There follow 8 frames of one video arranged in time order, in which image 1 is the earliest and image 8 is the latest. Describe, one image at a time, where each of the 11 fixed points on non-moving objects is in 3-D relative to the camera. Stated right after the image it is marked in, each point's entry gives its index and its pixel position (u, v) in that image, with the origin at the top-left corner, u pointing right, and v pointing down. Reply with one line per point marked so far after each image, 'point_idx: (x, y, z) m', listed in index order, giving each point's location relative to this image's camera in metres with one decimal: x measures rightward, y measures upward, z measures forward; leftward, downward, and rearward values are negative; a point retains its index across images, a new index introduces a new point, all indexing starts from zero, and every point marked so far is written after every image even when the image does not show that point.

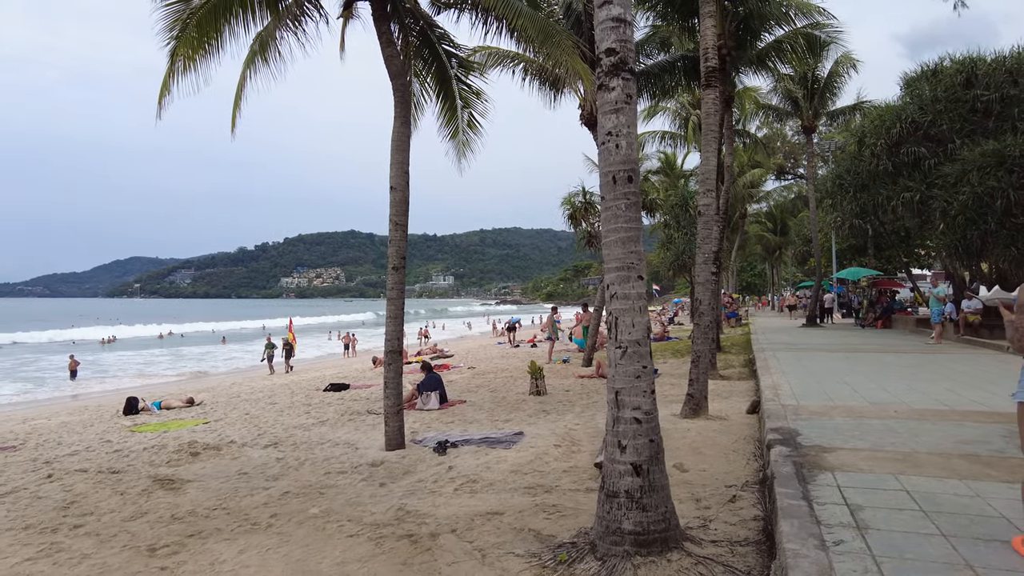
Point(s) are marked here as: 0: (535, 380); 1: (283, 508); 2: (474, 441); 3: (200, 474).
0: (+0.4, -1.6, +11.1) m
1: (-1.9, -1.8, +5.3) m
2: (-0.4, -1.8, +7.5) m
3: (-3.1, -1.9, +6.5) m
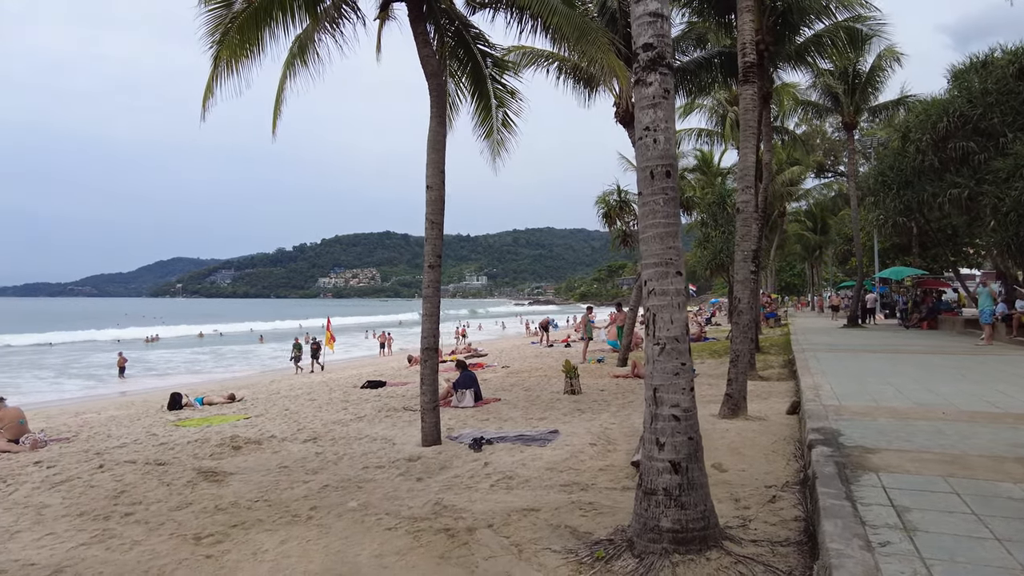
0: (+1.0, -1.6, +11.1) m
1: (-1.6, -1.8, +5.4) m
2: (0.0, -1.8, +7.5) m
3: (-2.8, -1.8, +6.7) m
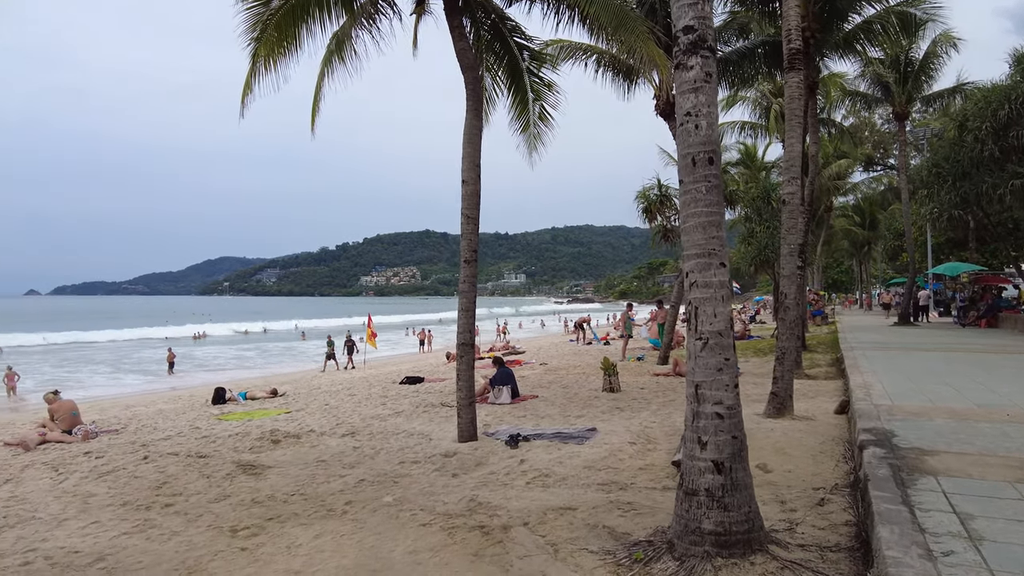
0: (+1.6, -1.5, +10.9) m
1: (-1.3, -1.7, +5.4) m
2: (+0.4, -1.7, +7.4) m
3: (-2.4, -1.8, +6.7) m
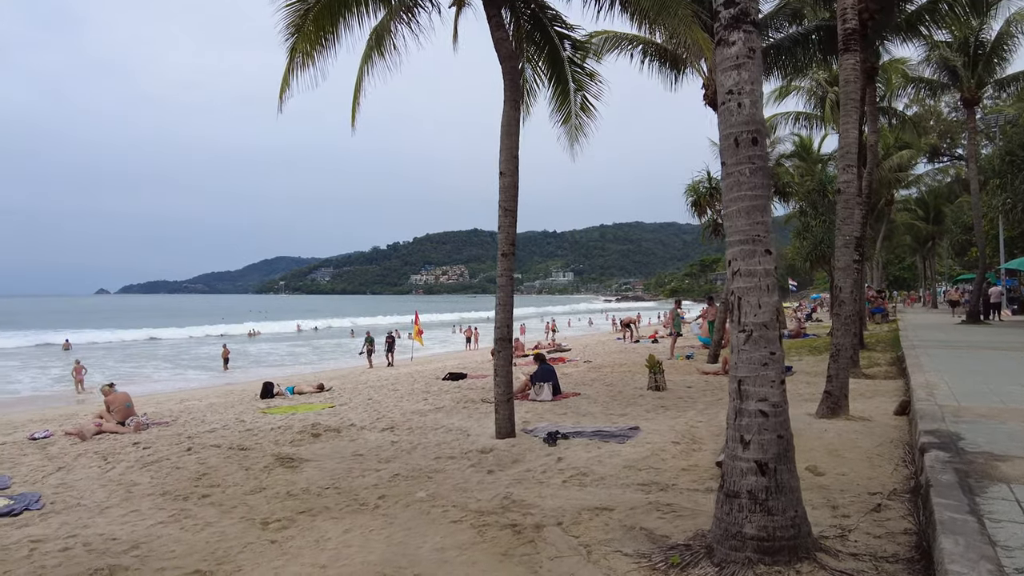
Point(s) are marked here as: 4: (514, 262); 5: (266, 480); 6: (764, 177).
0: (+2.3, -1.4, +10.6) m
1: (-1.0, -1.7, +5.3) m
2: (+0.8, -1.6, +7.2) m
3: (-2.0, -1.7, +6.7) m
4: (0.0, +0.3, +7.1) m
5: (-2.2, -1.7, +5.8) m
6: (+1.4, +0.6, +3.7) m
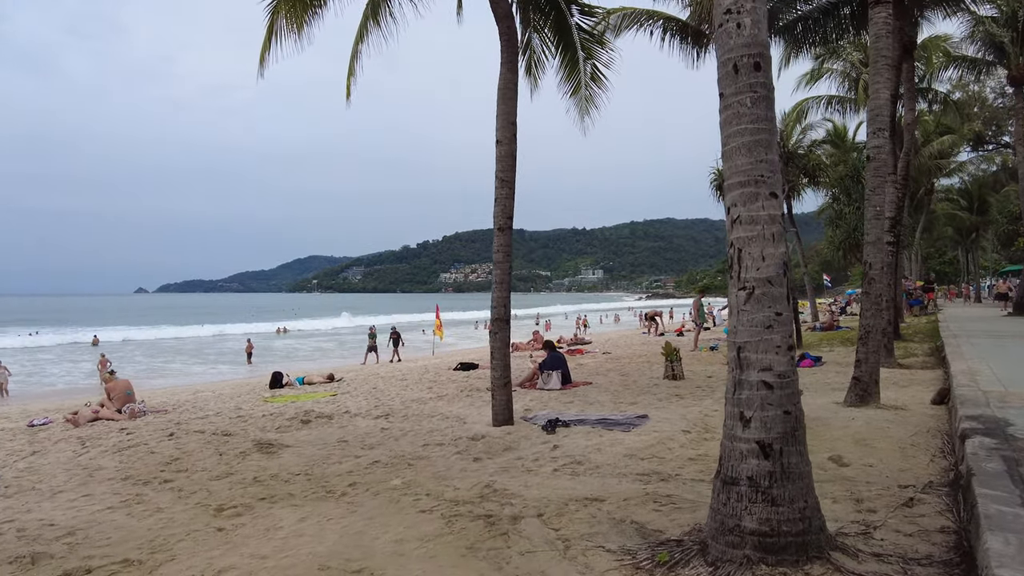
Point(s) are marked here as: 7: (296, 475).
0: (+2.4, -1.1, +10.0) m
1: (-1.1, -1.4, +4.9) m
2: (+0.8, -1.4, +6.7) m
3: (-2.1, -1.5, +6.3) m
4: (0.0, +0.5, +6.6) m
5: (-2.3, -1.5, +5.4) m
6: (+1.2, +0.9, +3.1) m
7: (-1.7, -1.4, +5.0) m
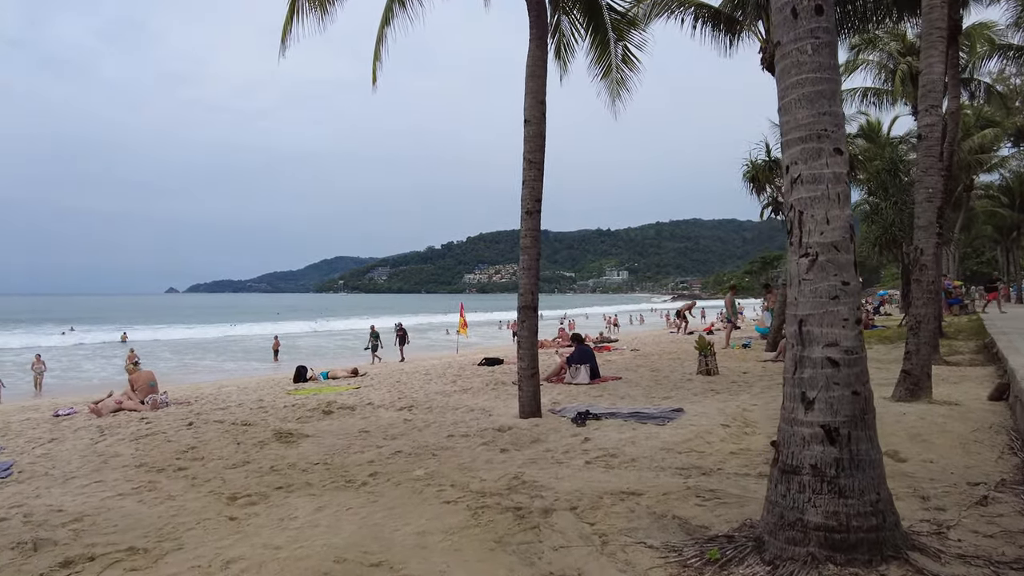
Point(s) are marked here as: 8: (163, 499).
0: (+2.8, -1.0, +9.6) m
1: (-0.9, -1.3, +4.6) m
2: (+1.1, -1.3, +6.4) m
3: (-1.8, -1.3, +6.1) m
4: (+0.3, +0.7, +6.4) m
5: (-2.0, -1.3, +5.2) m
6: (+1.4, +1.0, +2.8) m
7: (-1.5, -1.3, +4.8) m
8: (-2.1, -1.3, +4.0) m
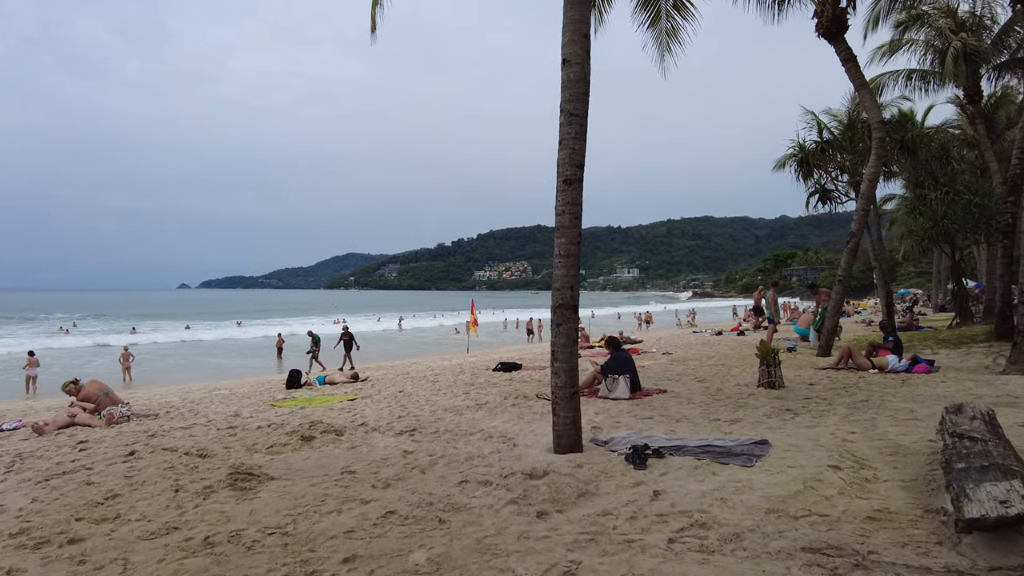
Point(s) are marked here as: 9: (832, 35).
0: (+3.1, -1.0, +8.1) m
1: (-0.7, -1.2, +3.1) m
2: (+1.3, -1.2, +4.9) m
3: (-1.5, -1.3, +4.6) m
4: (+0.5, +0.7, +4.8) m
5: (-1.8, -1.3, +3.7) m
6: (+1.6, +1.0, +1.2) m
7: (-1.2, -1.3, +3.3) m
8: (-1.9, -1.2, +2.5) m
9: (+5.6, +4.4, +11.4) m
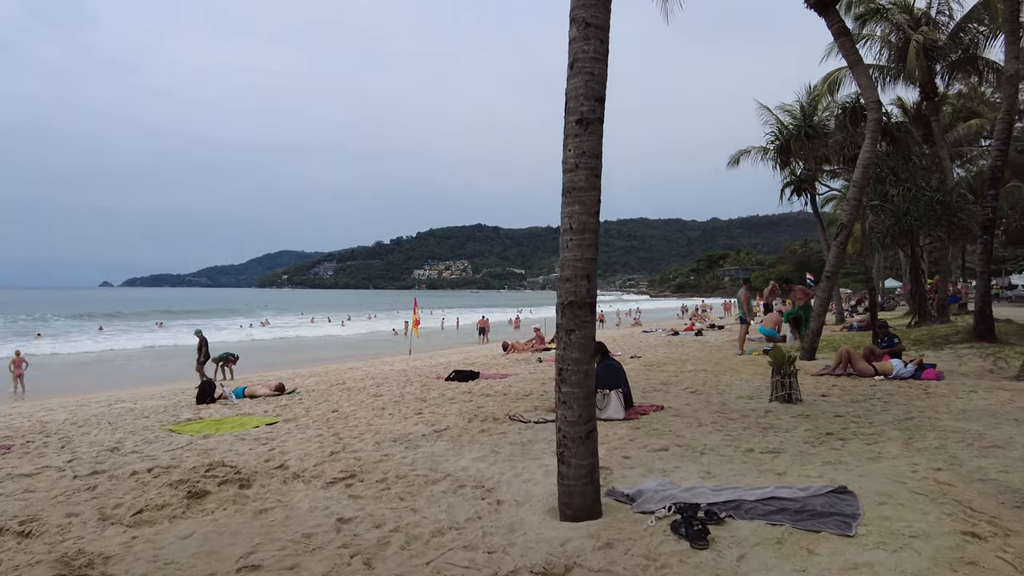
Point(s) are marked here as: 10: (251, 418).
0: (+2.8, -0.9, +6.8) m
1: (-0.6, -1.2, +1.5) m
2: (+1.3, -1.2, +3.4) m
3: (-1.6, -1.2, +2.9) m
4: (+0.5, +0.8, +3.3) m
5: (-1.8, -1.2, +2.0) m
6: (+1.9, +1.1, -0.2) m
7: (-1.1, -1.2, +1.6) m
8: (-1.8, -1.2, +0.8) m
9: (+5.0, +4.5, +10.3) m
10: (-3.0, -1.5, +7.4) m
